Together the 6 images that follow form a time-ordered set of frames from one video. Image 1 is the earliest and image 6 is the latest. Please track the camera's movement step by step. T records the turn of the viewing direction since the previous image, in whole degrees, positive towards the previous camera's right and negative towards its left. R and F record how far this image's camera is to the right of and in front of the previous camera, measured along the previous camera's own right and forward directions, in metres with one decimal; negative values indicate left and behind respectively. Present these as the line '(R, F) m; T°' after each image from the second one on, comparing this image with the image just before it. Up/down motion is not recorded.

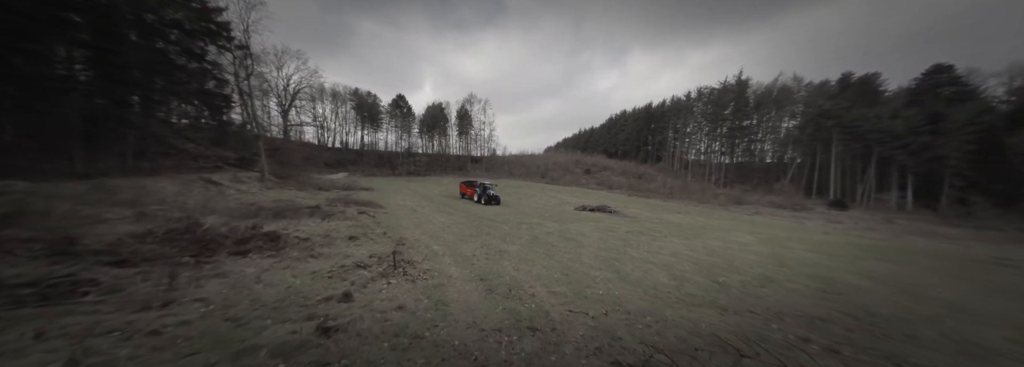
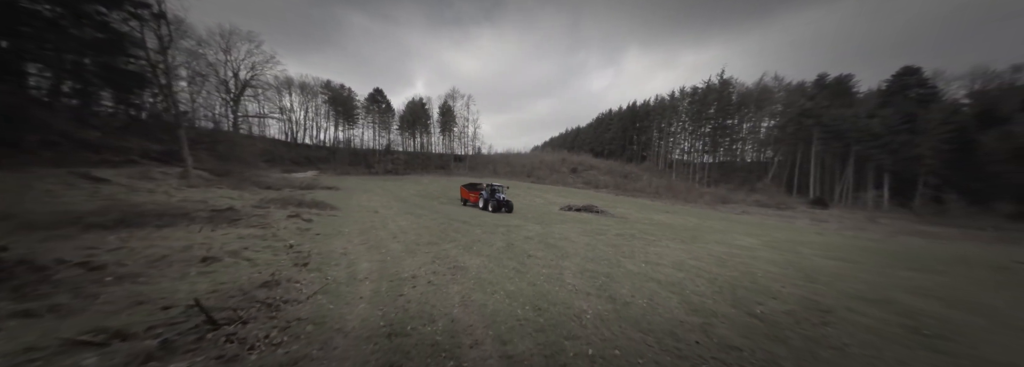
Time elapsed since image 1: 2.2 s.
(+0.4, +1.4) m; +3°
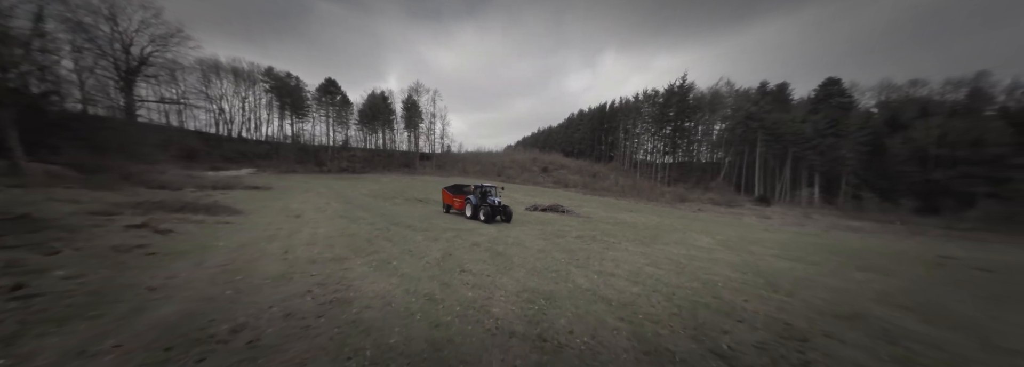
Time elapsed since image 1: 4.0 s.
(+0.8, +1.0) m; +6°
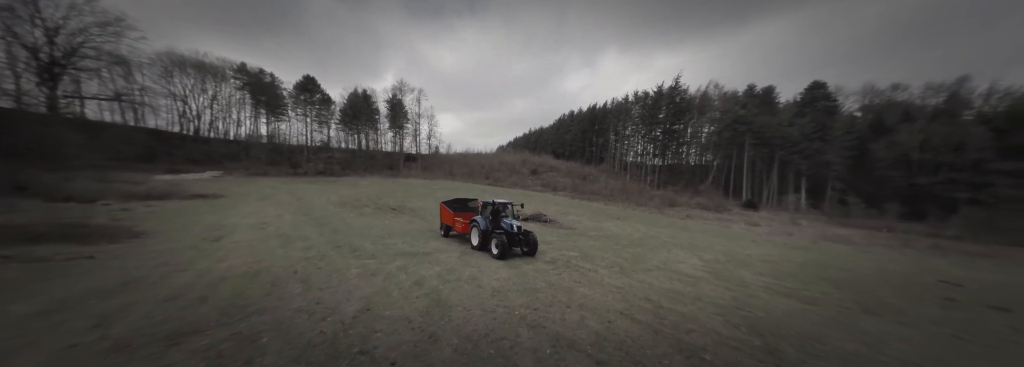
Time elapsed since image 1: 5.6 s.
(+1.0, +1.4) m; +2°
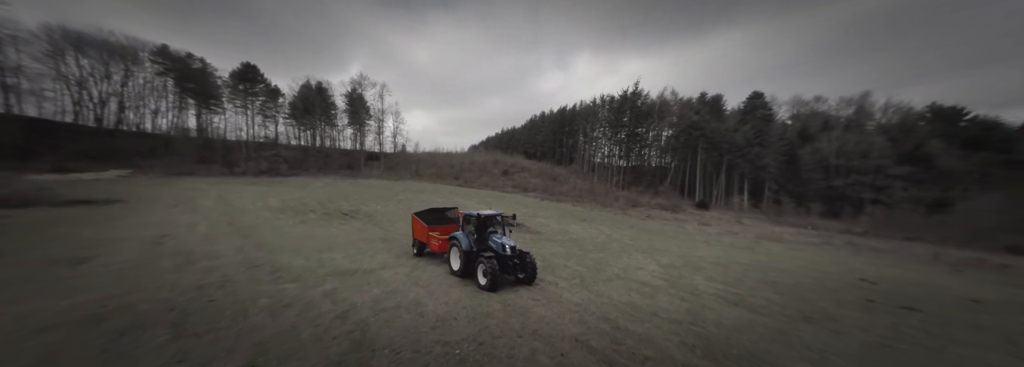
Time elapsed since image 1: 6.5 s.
(+0.5, +0.8) m; +6°
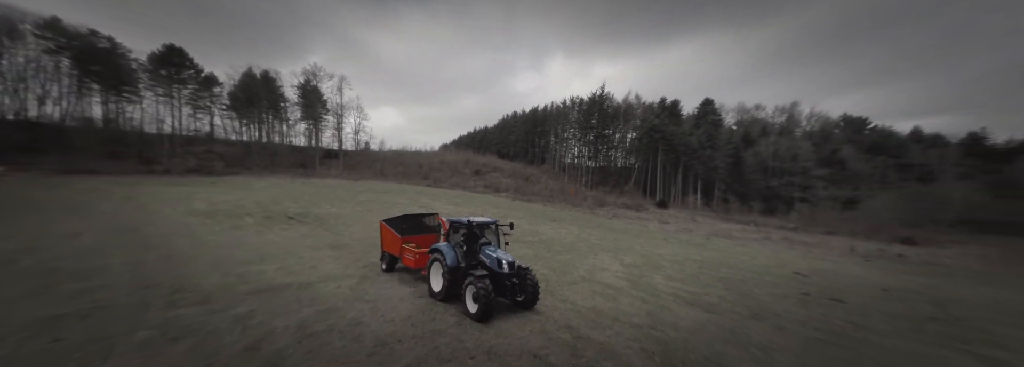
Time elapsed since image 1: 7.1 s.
(+0.3, +0.6) m; +6°
